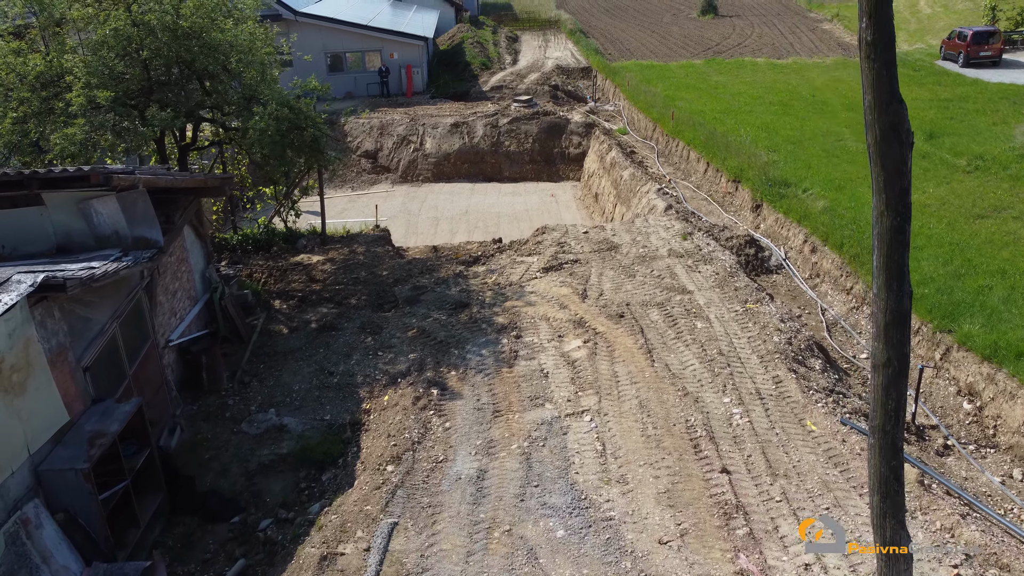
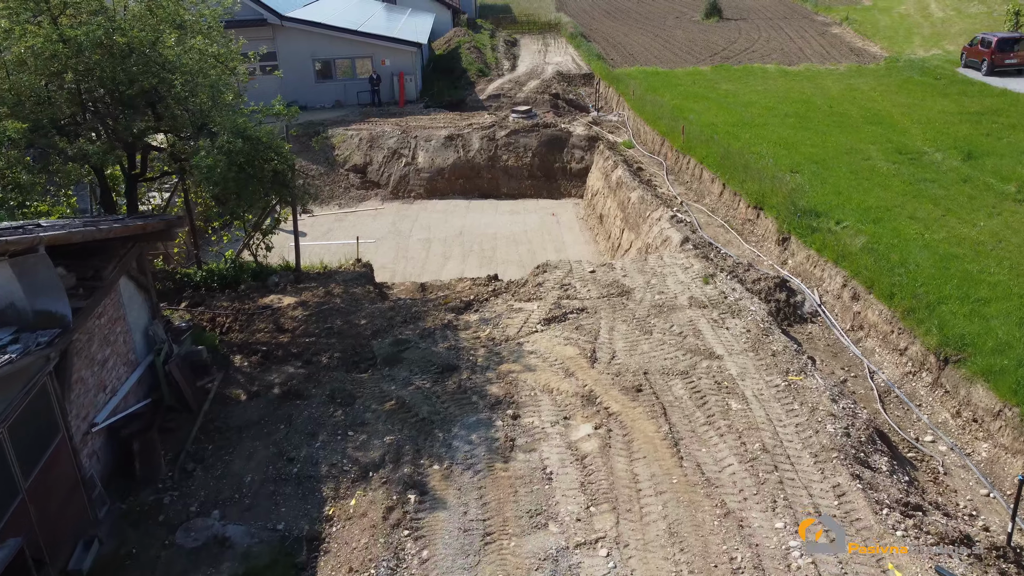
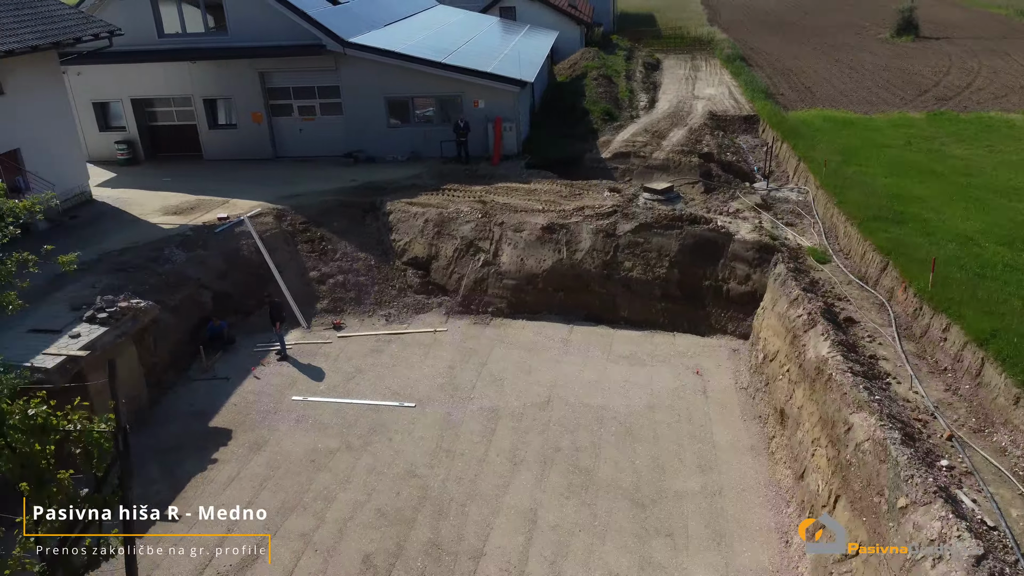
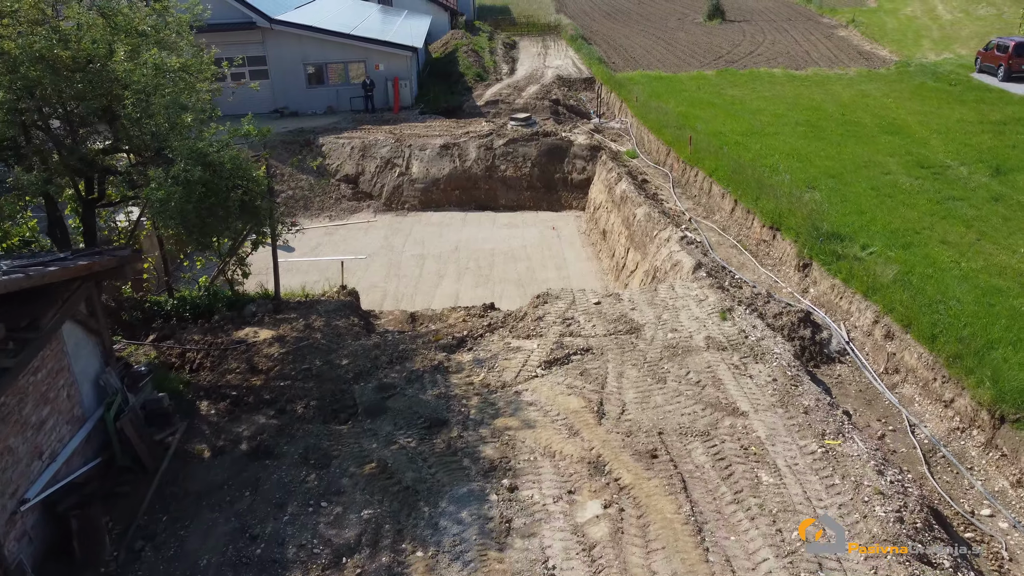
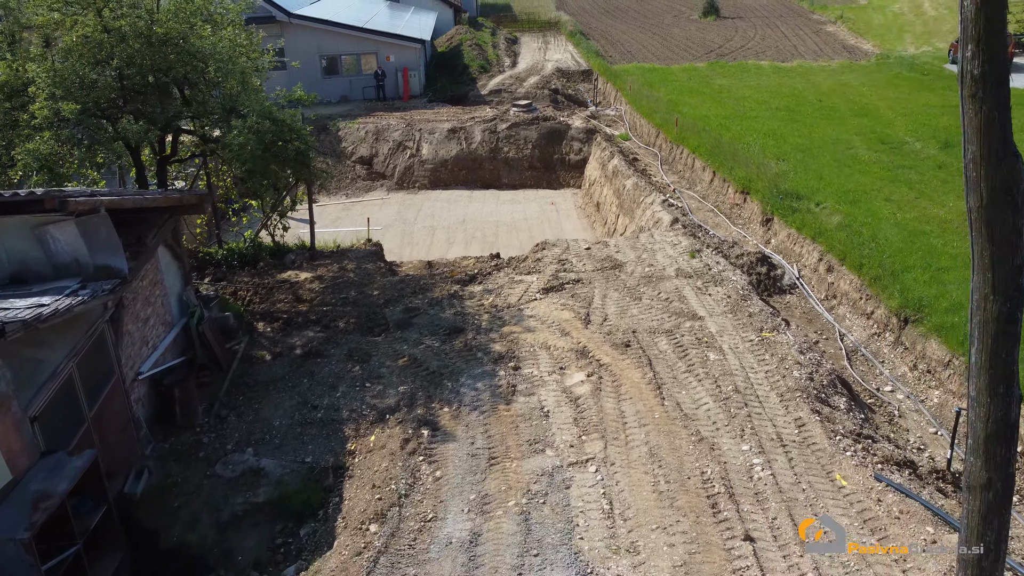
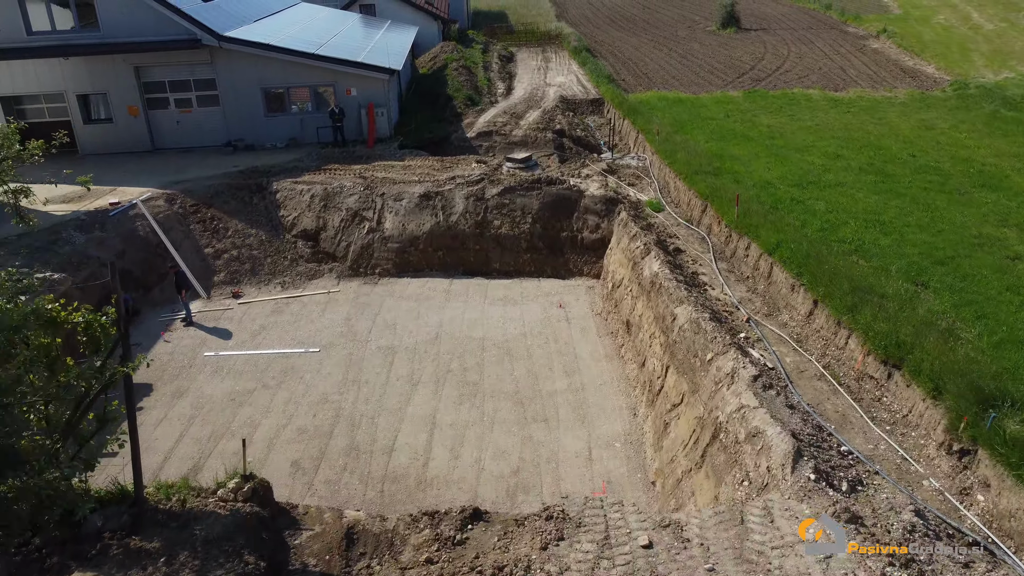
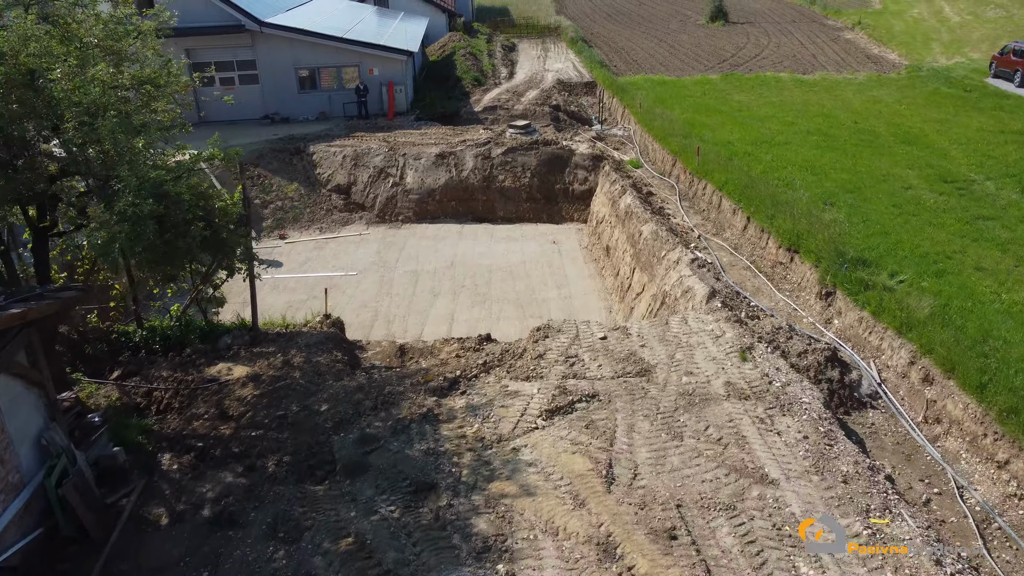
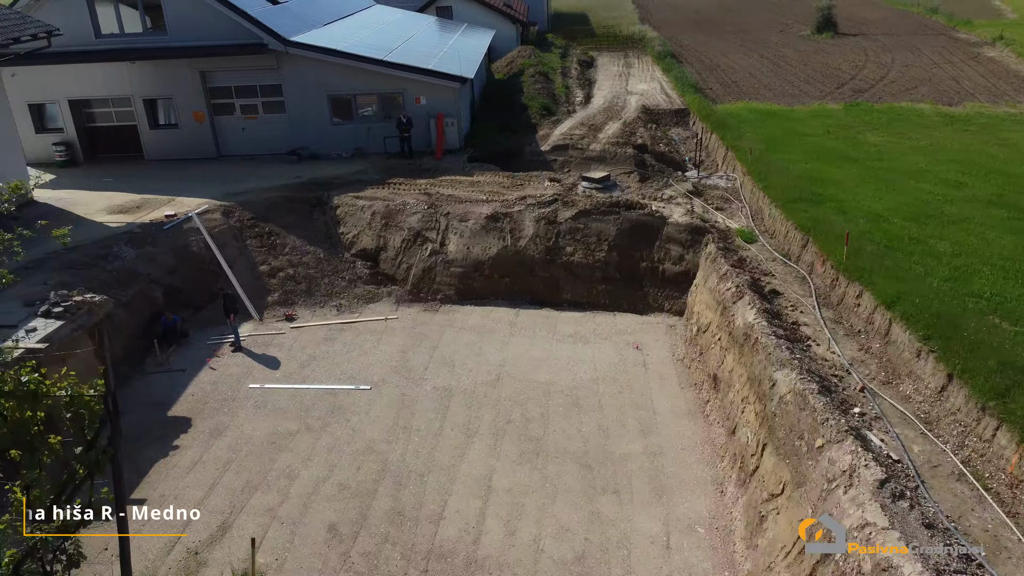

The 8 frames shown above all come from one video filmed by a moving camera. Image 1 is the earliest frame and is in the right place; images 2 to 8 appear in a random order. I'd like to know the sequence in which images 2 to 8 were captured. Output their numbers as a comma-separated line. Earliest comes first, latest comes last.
5, 2, 4, 7, 6, 8, 3
